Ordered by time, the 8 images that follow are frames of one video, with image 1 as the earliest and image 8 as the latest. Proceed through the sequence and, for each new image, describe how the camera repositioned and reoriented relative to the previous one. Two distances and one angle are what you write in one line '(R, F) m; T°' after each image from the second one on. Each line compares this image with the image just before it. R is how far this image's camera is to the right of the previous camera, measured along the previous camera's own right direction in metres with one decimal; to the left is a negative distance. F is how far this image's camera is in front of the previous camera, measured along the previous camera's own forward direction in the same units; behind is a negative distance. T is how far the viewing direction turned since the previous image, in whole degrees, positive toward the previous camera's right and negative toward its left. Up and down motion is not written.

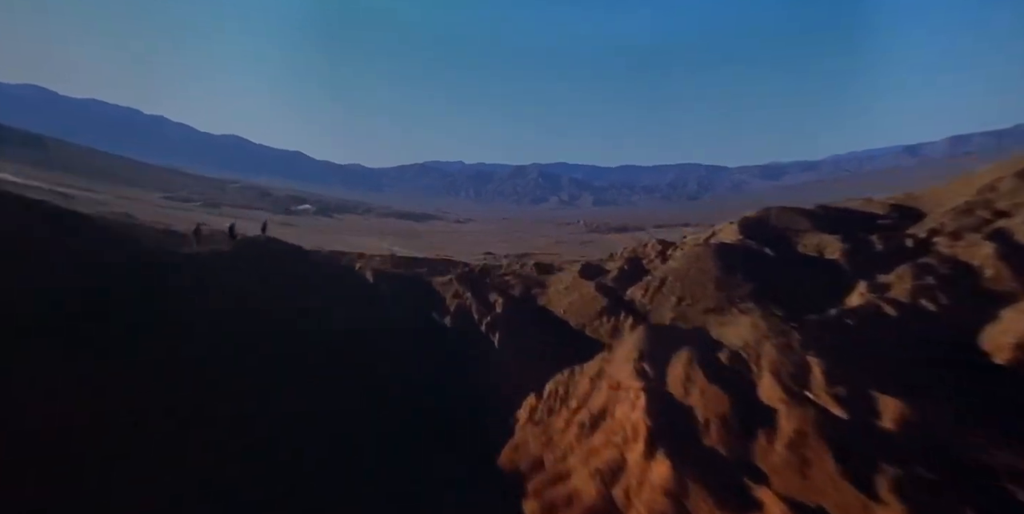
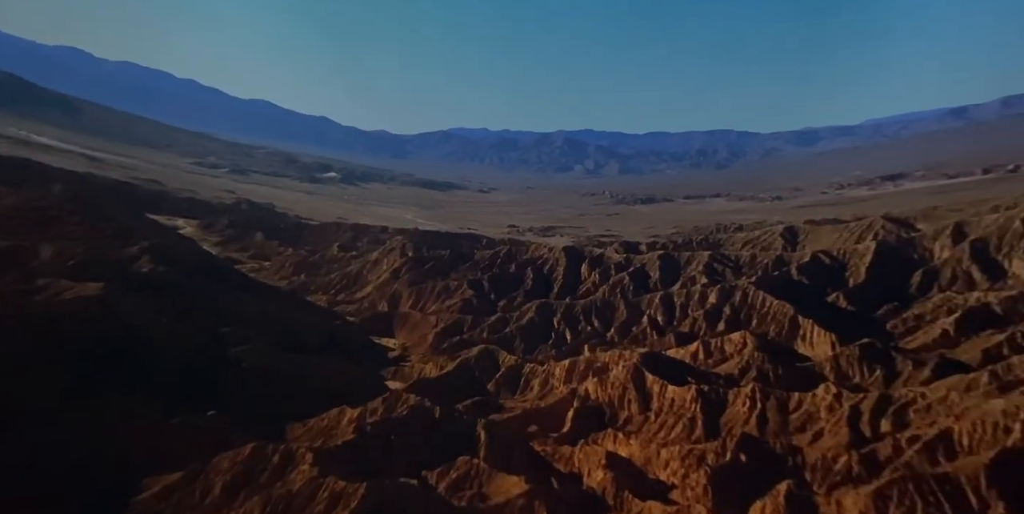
(-0.4, +3.3) m; -2°
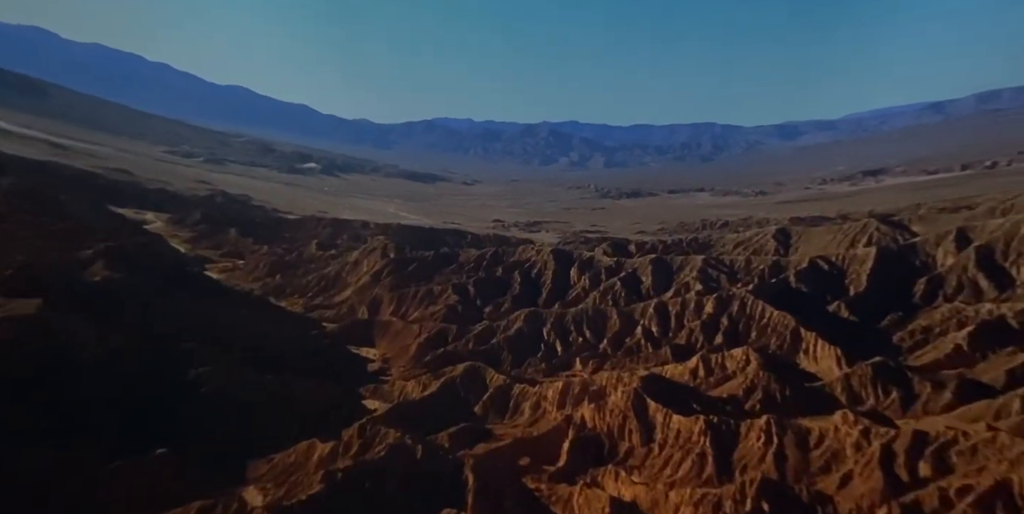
(-0.2, +1.9) m; +1°
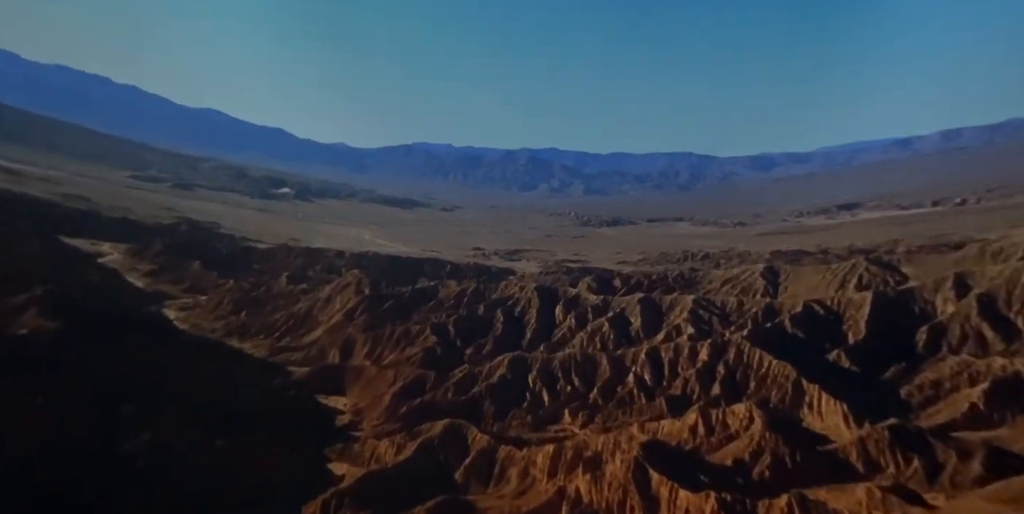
(-0.3, +2.0) m; +2°
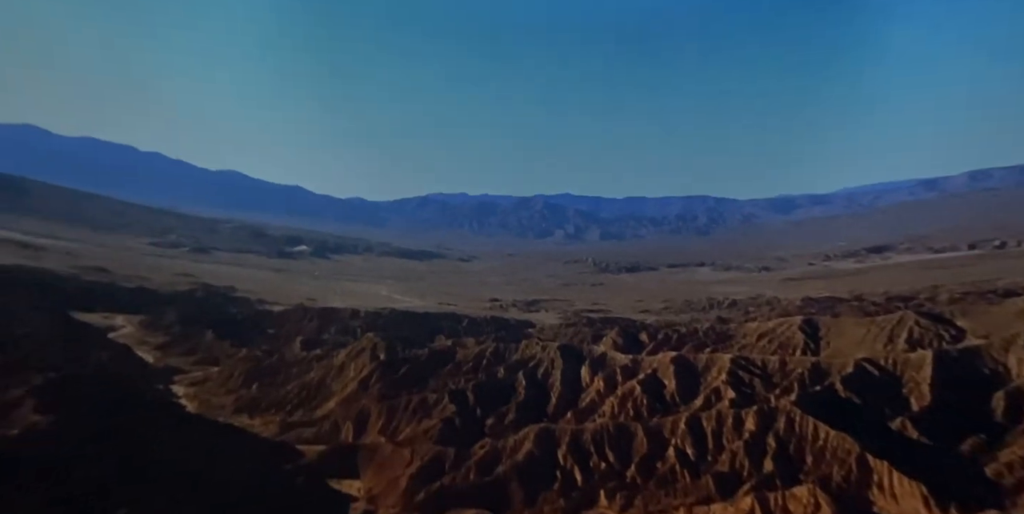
(-0.3, +2.2) m; -1°
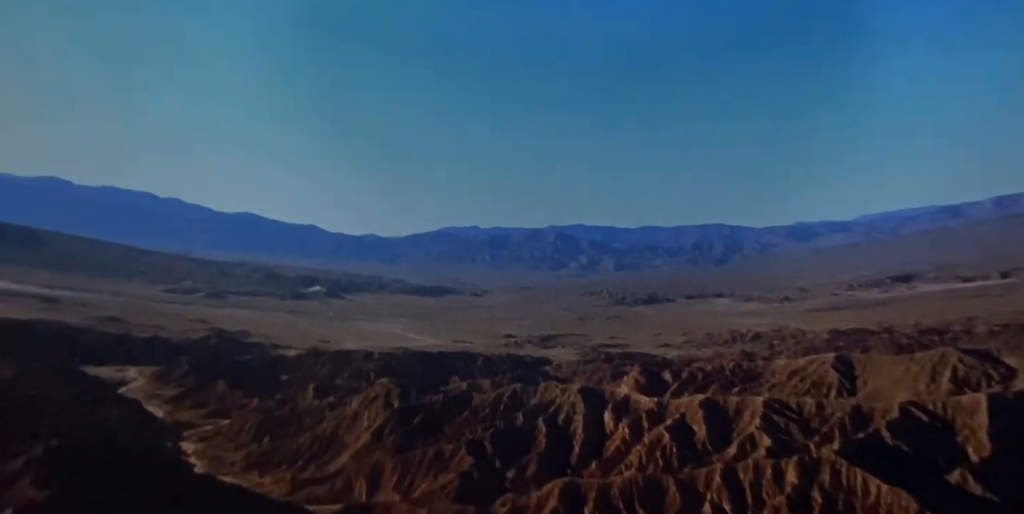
(-0.2, +1.6) m; -1°
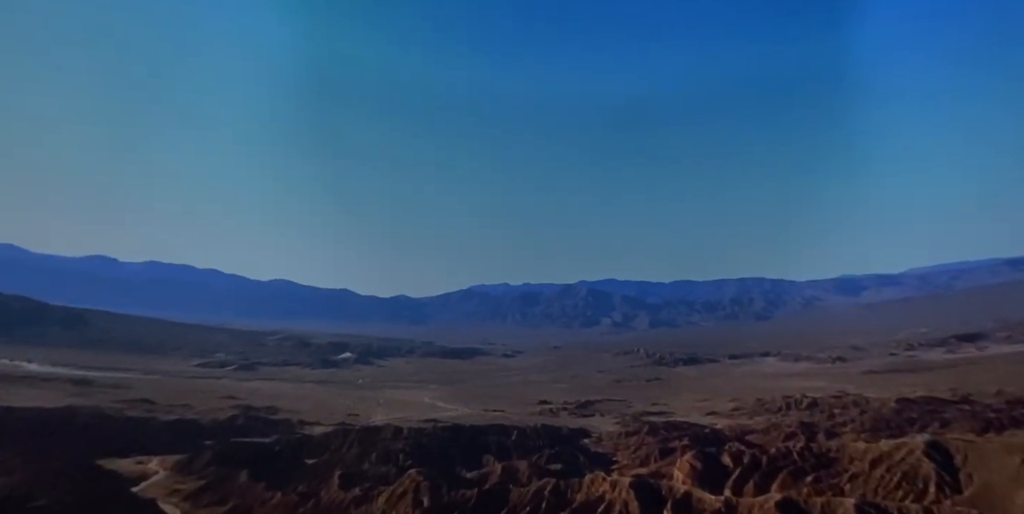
(-0.5, +4.3) m; -3°
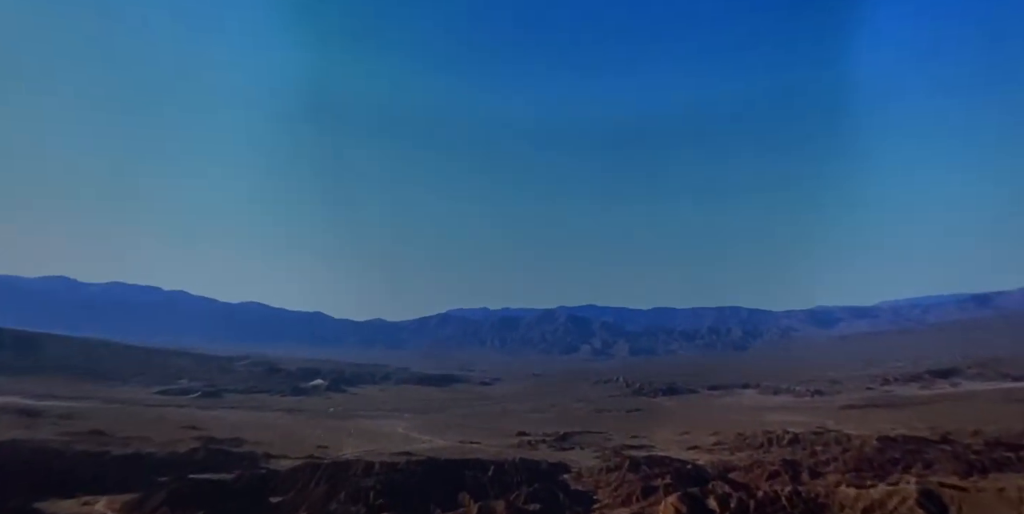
(-0.1, +2.0) m; +2°
